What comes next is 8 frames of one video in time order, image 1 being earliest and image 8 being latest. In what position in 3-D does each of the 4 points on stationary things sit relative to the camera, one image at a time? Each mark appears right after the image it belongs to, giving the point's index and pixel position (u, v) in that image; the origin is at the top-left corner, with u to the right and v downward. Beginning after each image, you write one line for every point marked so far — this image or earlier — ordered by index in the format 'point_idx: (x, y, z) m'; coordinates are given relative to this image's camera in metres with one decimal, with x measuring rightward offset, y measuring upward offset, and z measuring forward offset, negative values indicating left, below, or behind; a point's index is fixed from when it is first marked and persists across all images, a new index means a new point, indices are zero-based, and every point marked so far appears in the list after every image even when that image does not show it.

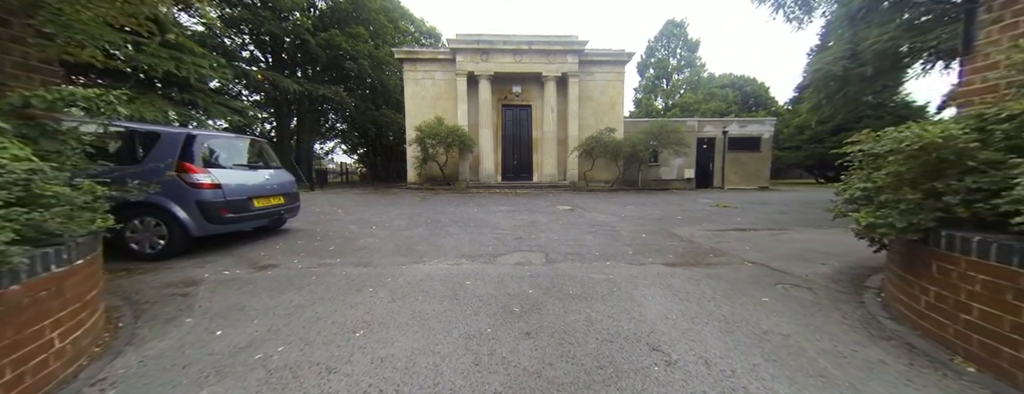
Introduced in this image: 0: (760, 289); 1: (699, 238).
0: (+2.6, -1.0, +2.9) m
1: (+3.5, -0.8, +5.3) m
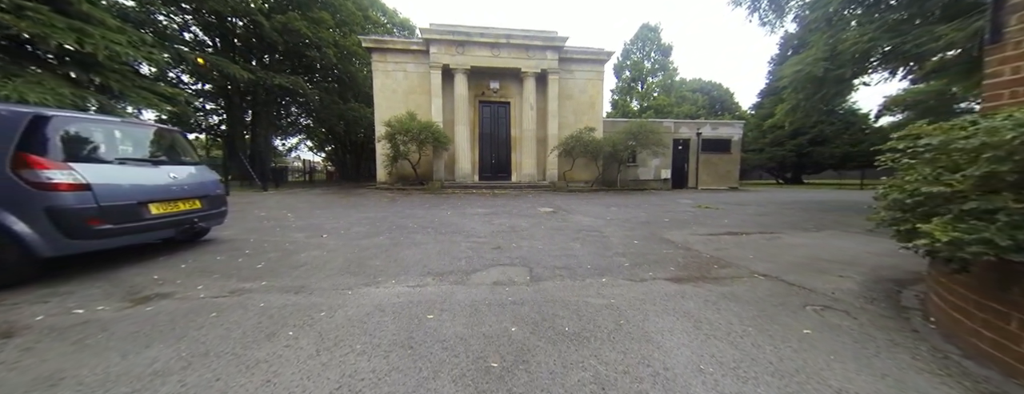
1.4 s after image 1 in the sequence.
0: (+2.4, -1.0, +2.4) m
1: (+3.2, -0.8, +4.9) m
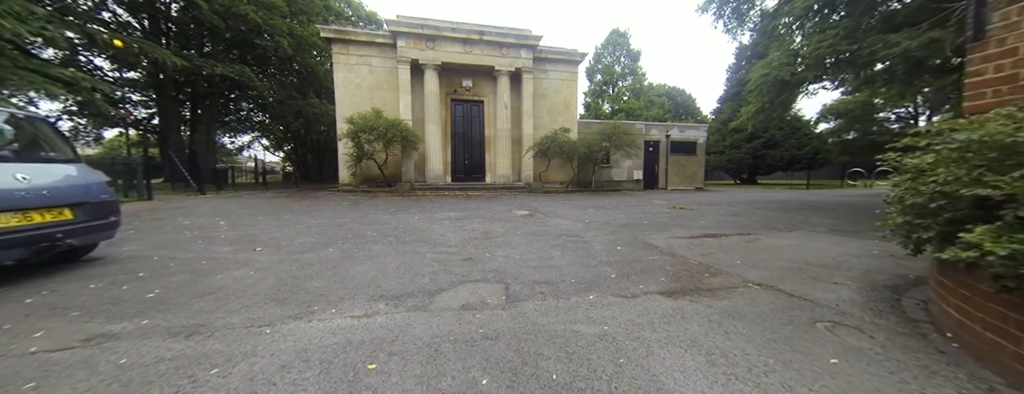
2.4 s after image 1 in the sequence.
0: (+2.2, -1.1, +2.1) m
1: (+2.8, -0.8, +4.6) m
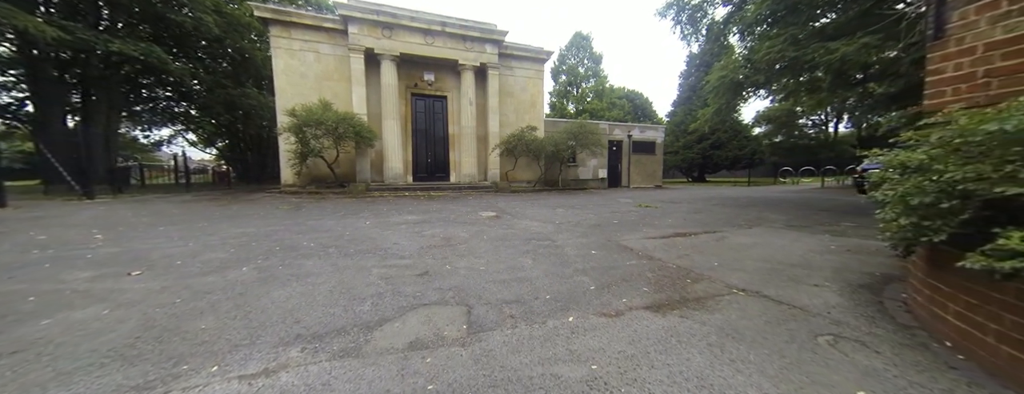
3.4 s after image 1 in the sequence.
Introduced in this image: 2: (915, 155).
0: (+2.0, -1.1, +1.8) m
1: (+2.2, -0.8, +4.4) m
2: (+3.0, +0.3, +2.1) m
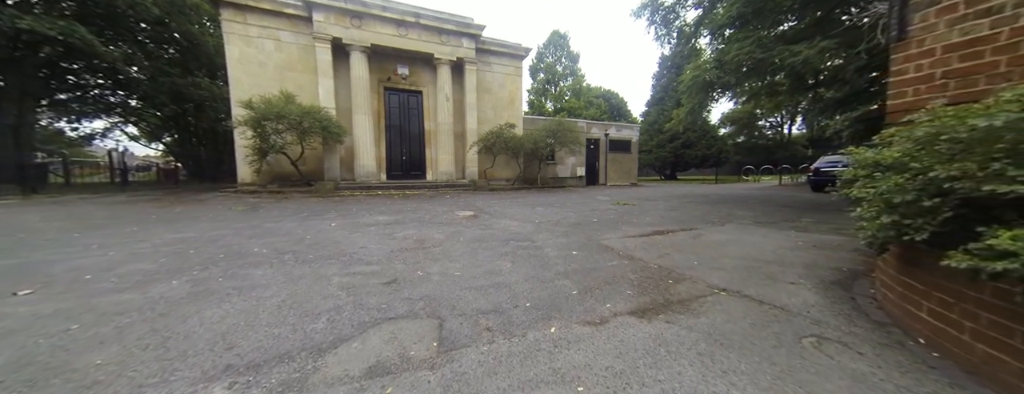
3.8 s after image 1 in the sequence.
0: (+1.9, -1.1, +1.8) m
1: (+1.9, -0.8, +4.3) m
2: (+2.8, +0.3, +2.1) m
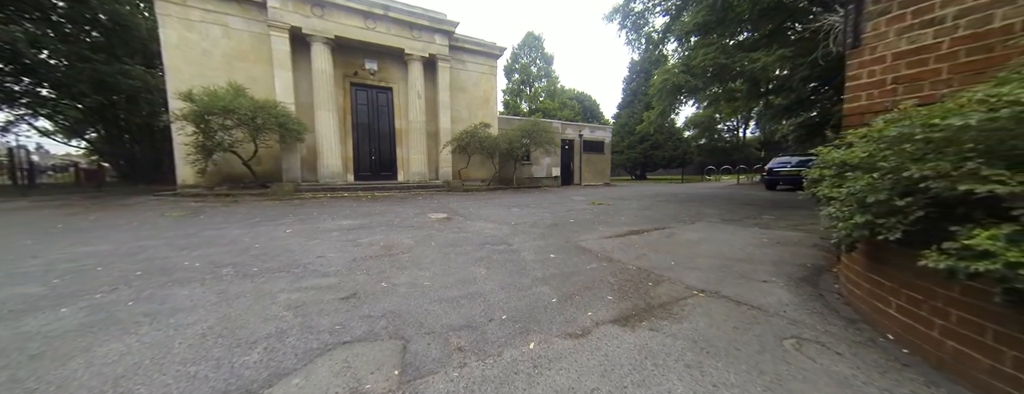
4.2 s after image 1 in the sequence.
0: (+1.7, -1.1, +1.7) m
1: (+1.5, -0.8, +4.2) m
2: (+2.6, +0.3, +2.1) m
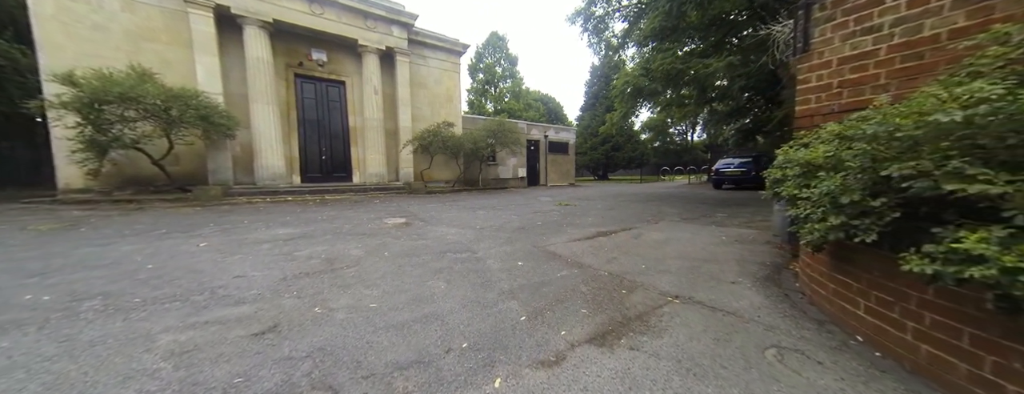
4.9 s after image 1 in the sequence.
0: (+1.5, -1.1, +1.5) m
1: (+1.0, -0.8, +4.0) m
2: (+2.3, +0.3, +2.1) m
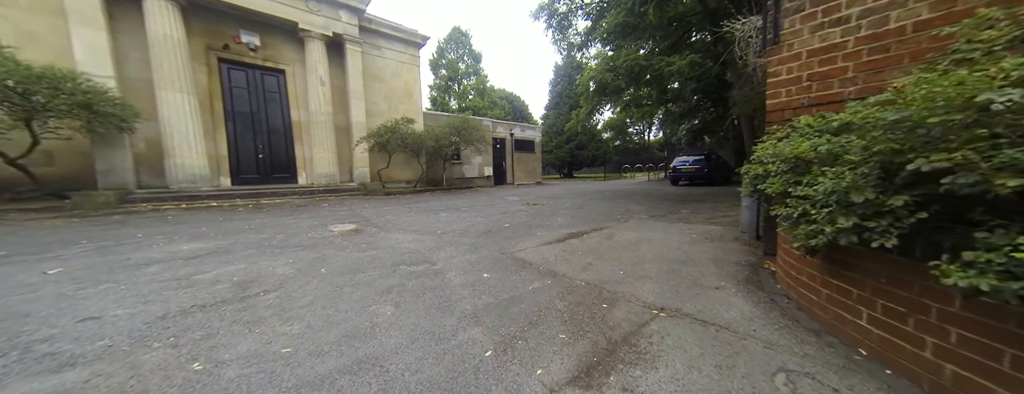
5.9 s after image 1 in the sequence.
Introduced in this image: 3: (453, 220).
0: (+1.4, -1.1, +1.2) m
1: (+0.6, -0.8, +3.6) m
2: (+2.1, +0.3, +1.8) m
3: (-1.4, -0.5, +6.8) m
